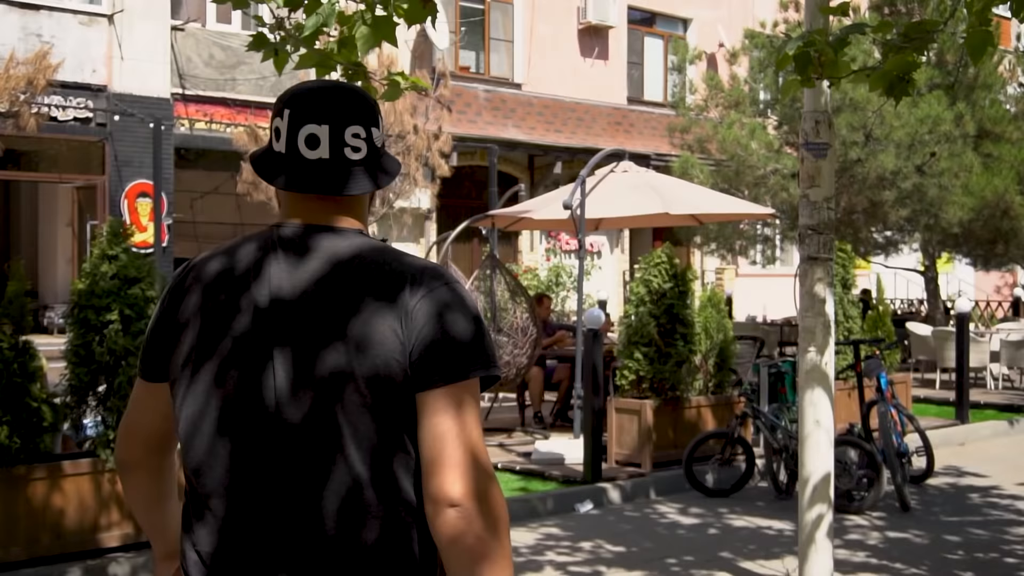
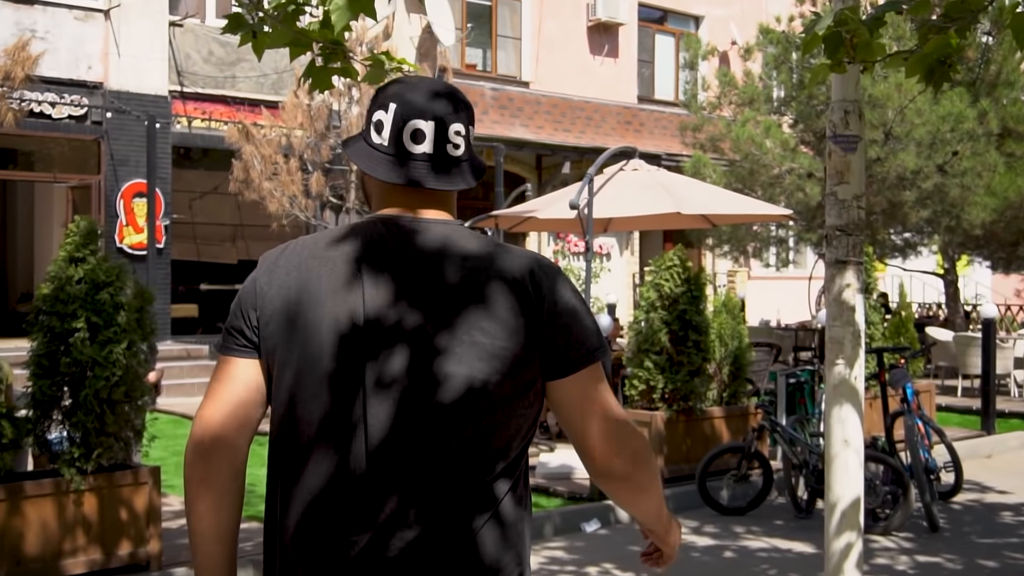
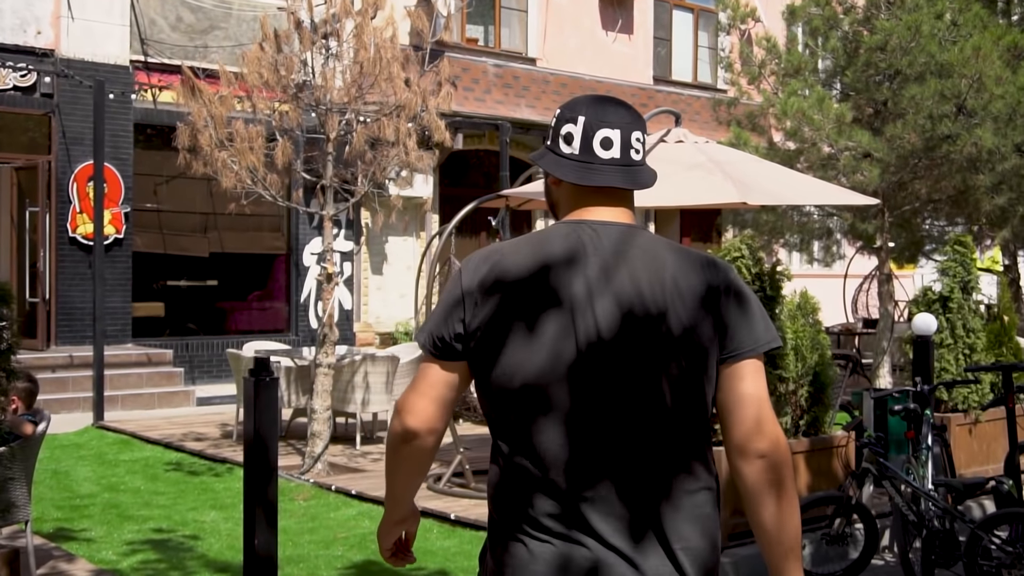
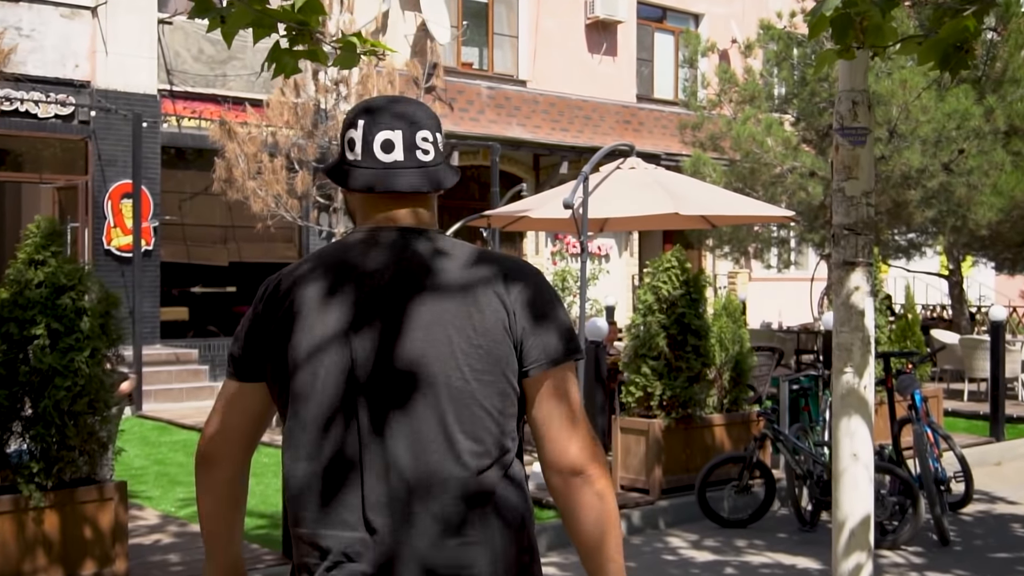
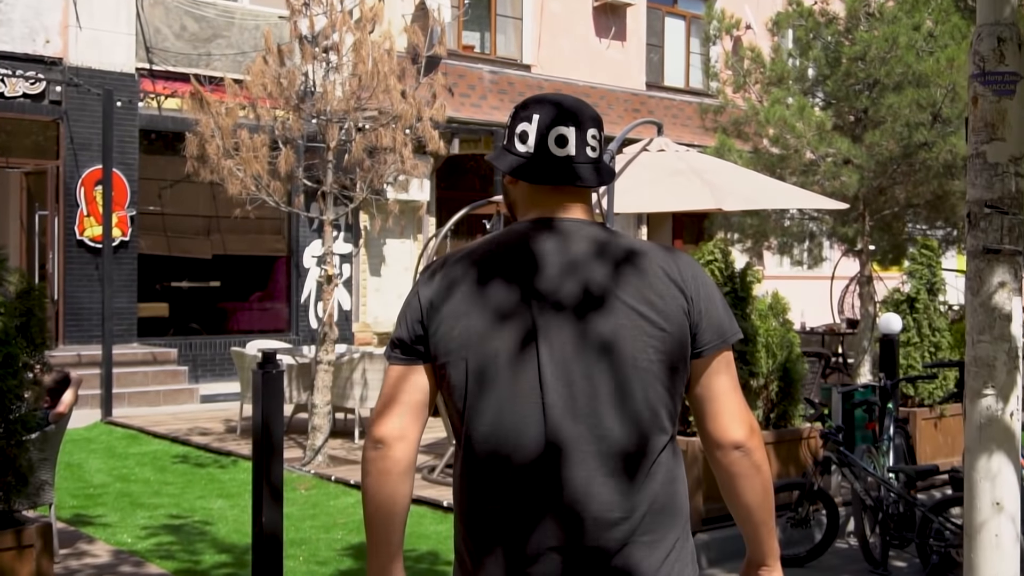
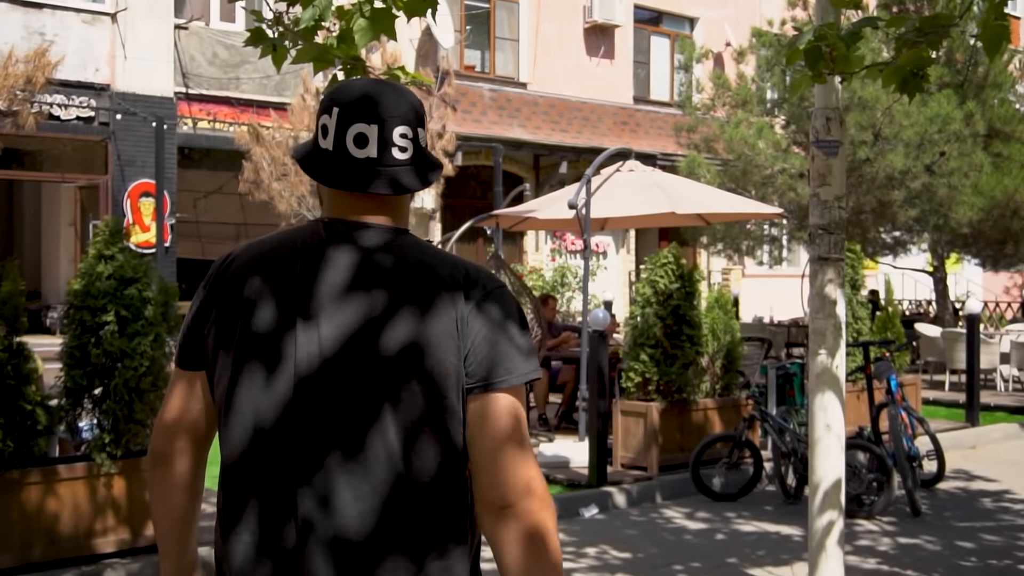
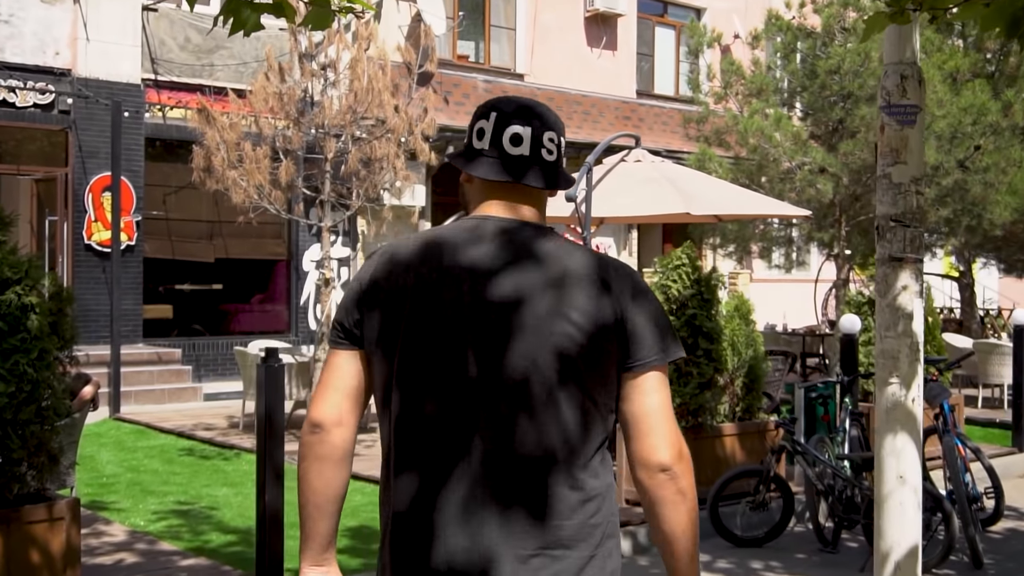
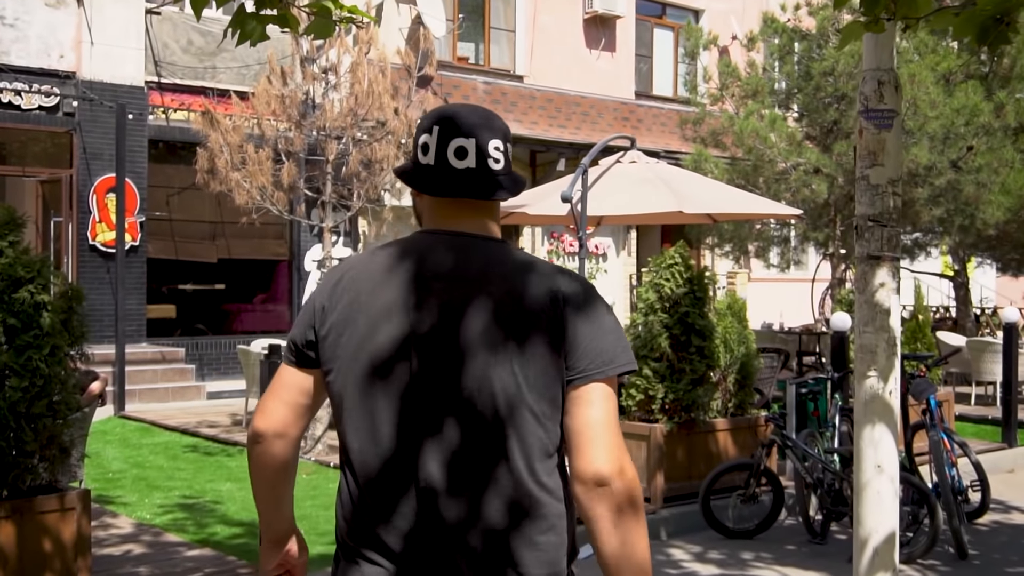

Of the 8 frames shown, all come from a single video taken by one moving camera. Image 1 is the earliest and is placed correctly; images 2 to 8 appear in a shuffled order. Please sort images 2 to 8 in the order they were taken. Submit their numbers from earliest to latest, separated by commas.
6, 2, 4, 8, 7, 5, 3
